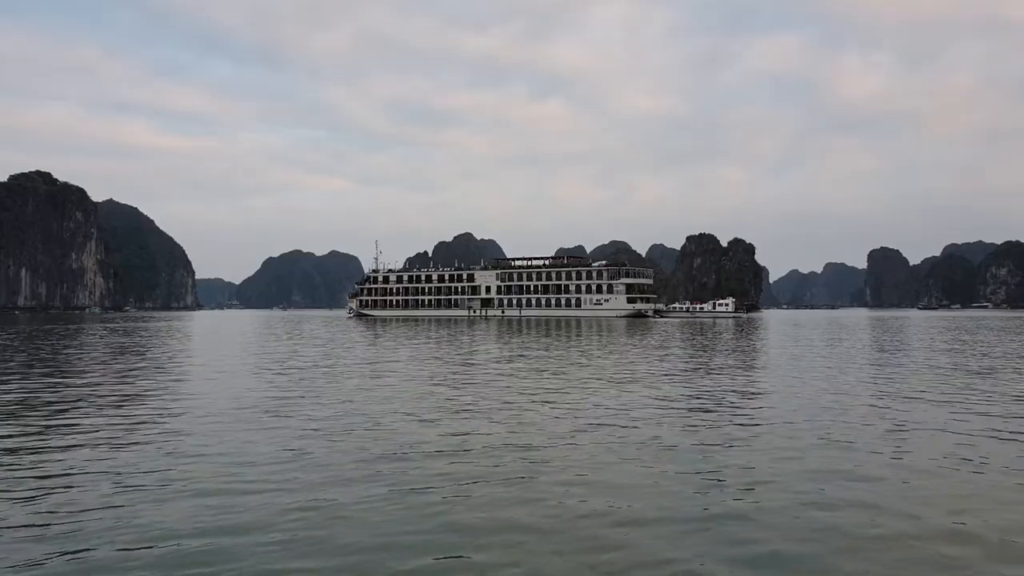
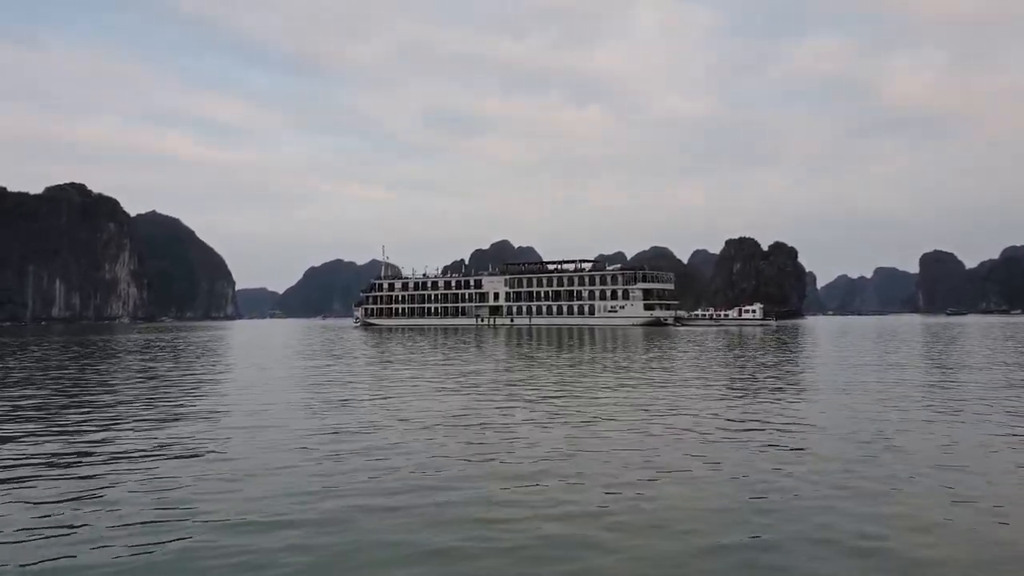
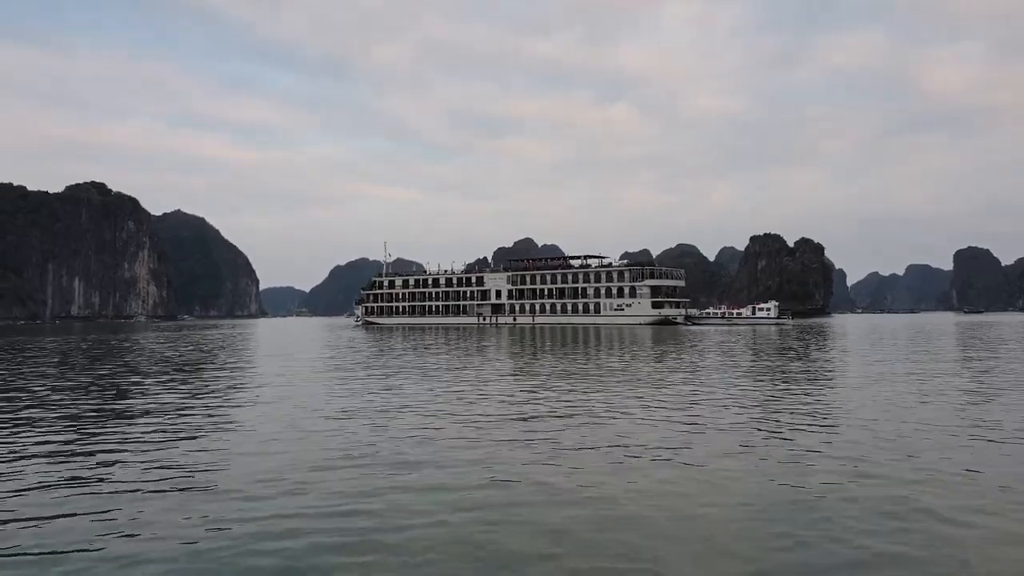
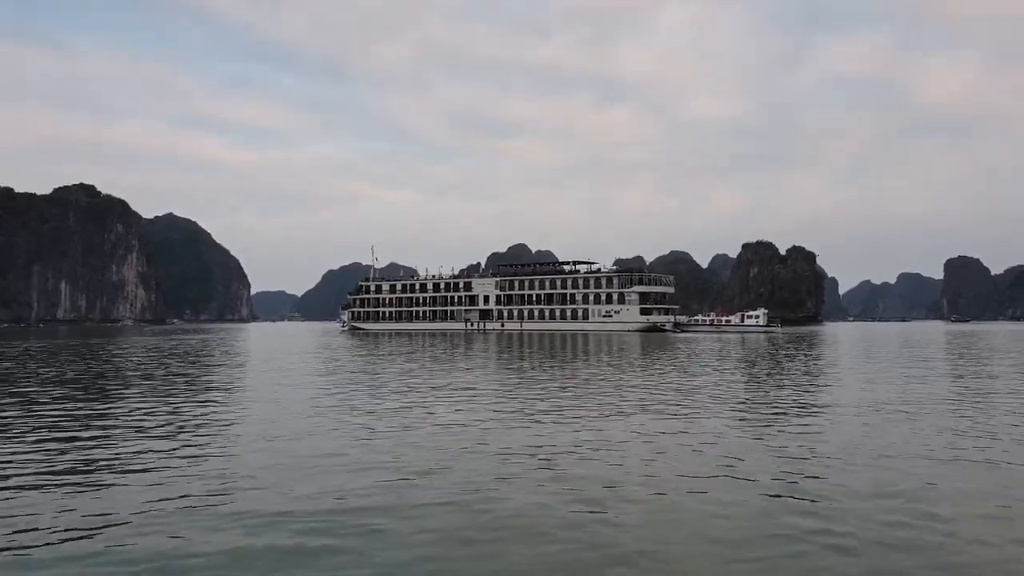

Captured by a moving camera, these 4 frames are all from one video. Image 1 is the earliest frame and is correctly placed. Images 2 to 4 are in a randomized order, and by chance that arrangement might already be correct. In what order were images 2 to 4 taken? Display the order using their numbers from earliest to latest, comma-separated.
2, 3, 4
